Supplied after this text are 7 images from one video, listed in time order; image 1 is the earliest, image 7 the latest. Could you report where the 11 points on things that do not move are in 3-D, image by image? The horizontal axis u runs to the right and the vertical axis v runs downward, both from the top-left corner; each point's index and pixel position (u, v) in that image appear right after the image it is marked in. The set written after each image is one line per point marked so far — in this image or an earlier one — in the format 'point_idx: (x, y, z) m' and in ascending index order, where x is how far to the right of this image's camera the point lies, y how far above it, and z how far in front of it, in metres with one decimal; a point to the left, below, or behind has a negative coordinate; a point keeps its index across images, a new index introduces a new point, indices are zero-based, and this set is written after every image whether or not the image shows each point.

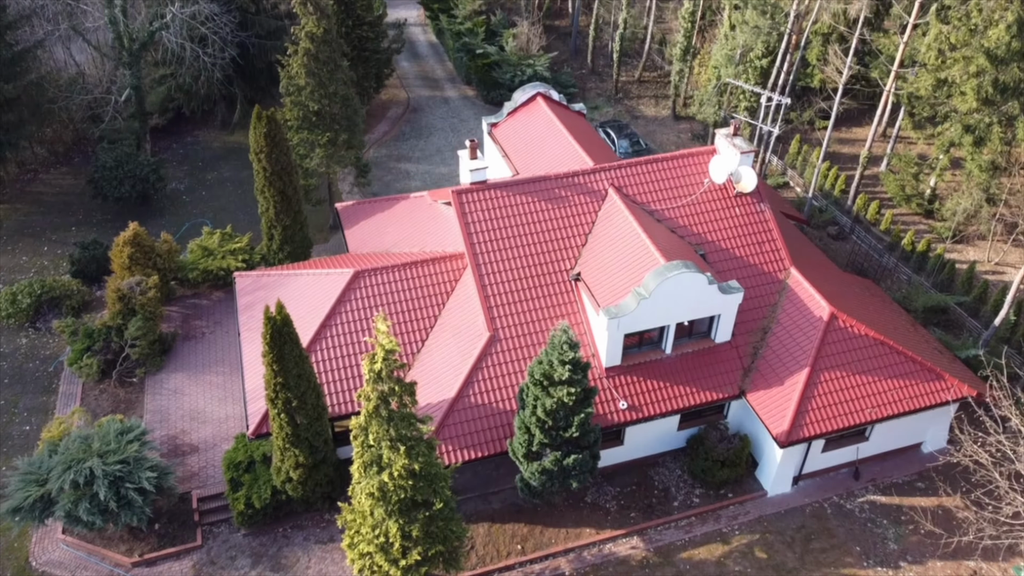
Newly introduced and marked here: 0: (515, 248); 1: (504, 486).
0: (+0.1, +0.9, +19.1) m
1: (-0.2, -4.6, +19.2) m
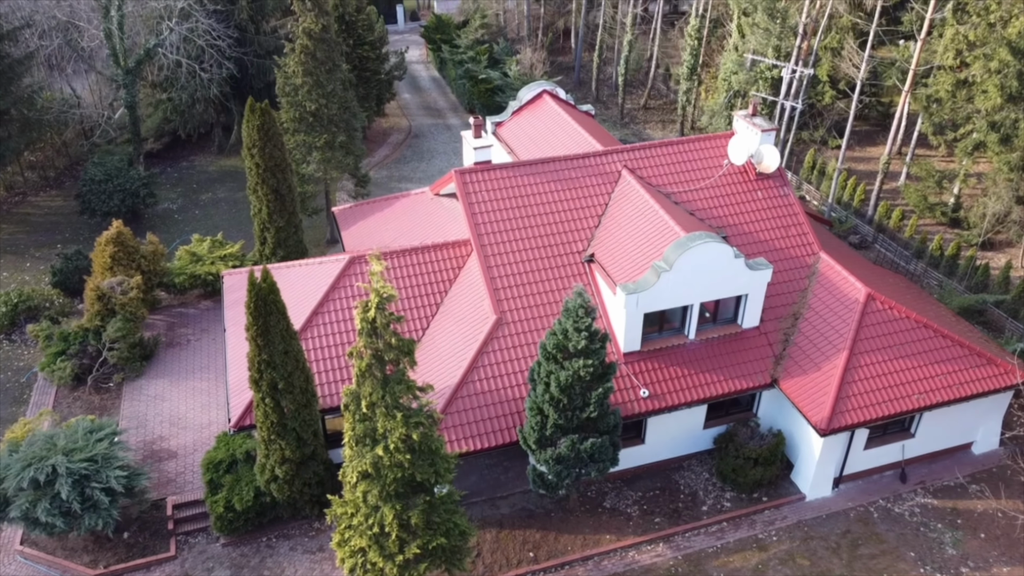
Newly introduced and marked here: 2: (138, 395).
0: (+0.2, +1.3, +17.8) m
1: (0.0, -4.3, +17.3) m
2: (-9.1, -2.6, +19.8) m
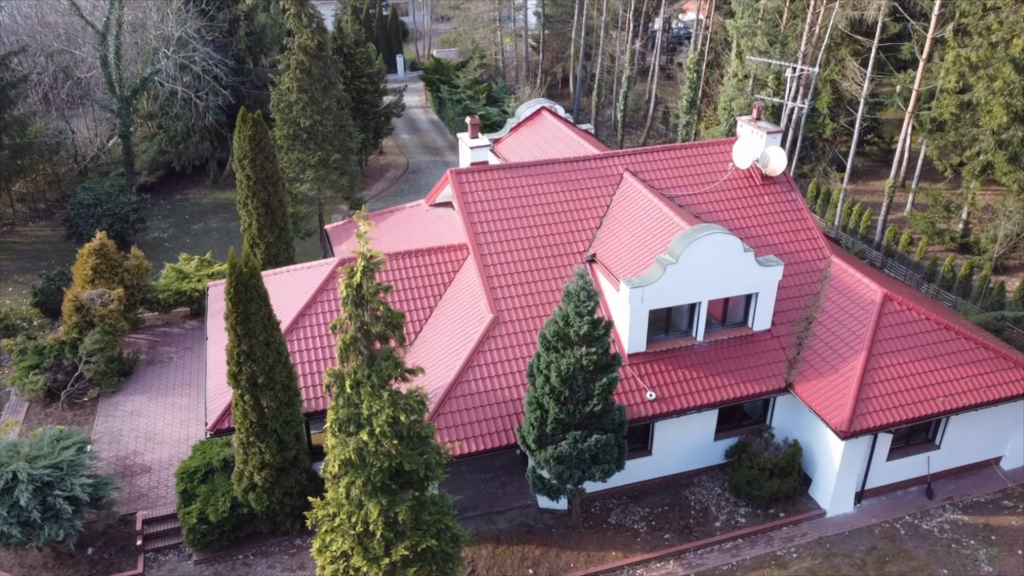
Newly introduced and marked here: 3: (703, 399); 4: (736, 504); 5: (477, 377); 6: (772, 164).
0: (+0.2, +1.2, +17.0) m
1: (0.0, -4.2, +16.0) m
2: (-9.1, -2.8, +18.7) m
3: (+3.6, -2.1, +15.5) m
4: (+4.5, -4.3, +16.4) m
5: (-0.7, -1.6, +15.1) m
6: (+5.8, +2.8, +18.3) m
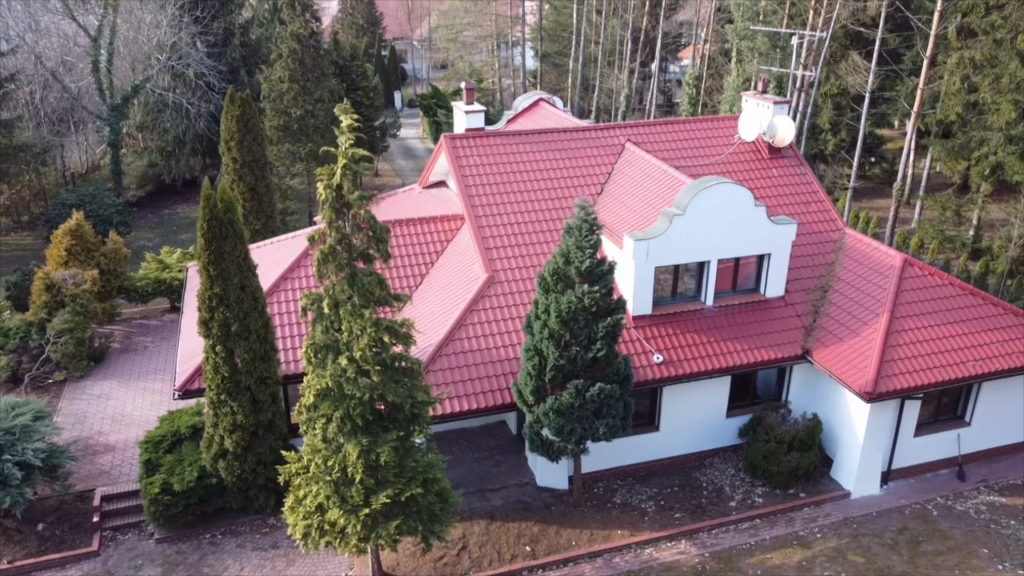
0: (+0.1, +1.9, +16.1) m
1: (-0.1, -3.5, +14.7) m
2: (-9.2, -2.2, +17.4) m
3: (+3.6, -1.3, +14.3) m
4: (+4.4, -3.6, +15.0) m
5: (-0.7, -0.8, +13.9) m
6: (+5.7, +3.3, +17.6) m
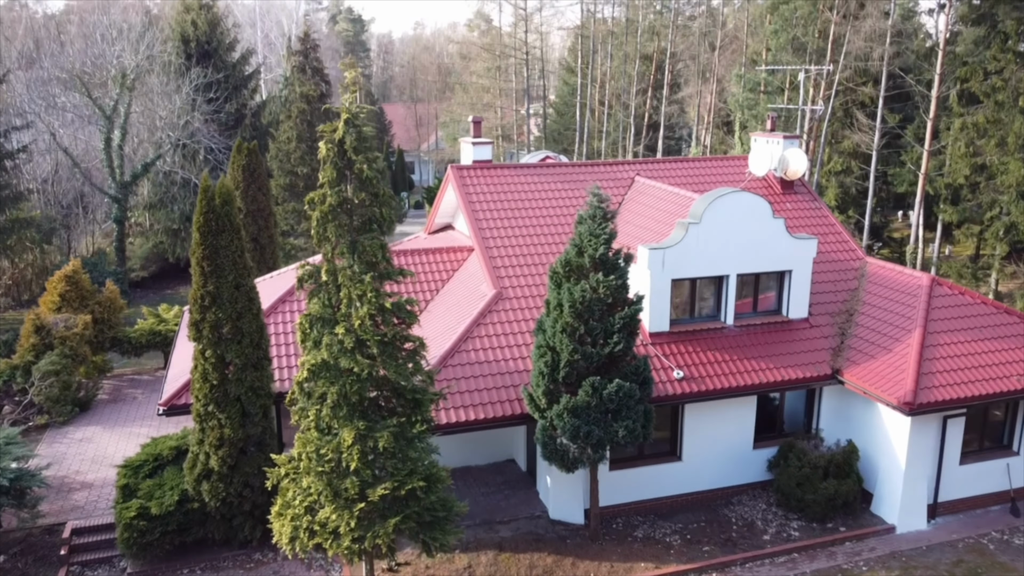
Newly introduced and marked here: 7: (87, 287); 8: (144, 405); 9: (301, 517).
0: (+0.3, +1.3, +15.7) m
1: (+0.1, -3.7, +13.4) m
2: (-9.0, -3.0, +16.3) m
3: (+3.7, -1.5, +13.4) m
4: (+4.6, -3.9, +13.7) m
5: (-0.6, -0.9, +13.1) m
6: (+5.9, +2.5, +17.3) m
7: (-10.0, 0.0, +19.4) m
8: (-8.2, -2.6, +18.3) m
9: (-2.6, -2.8, +10.1) m
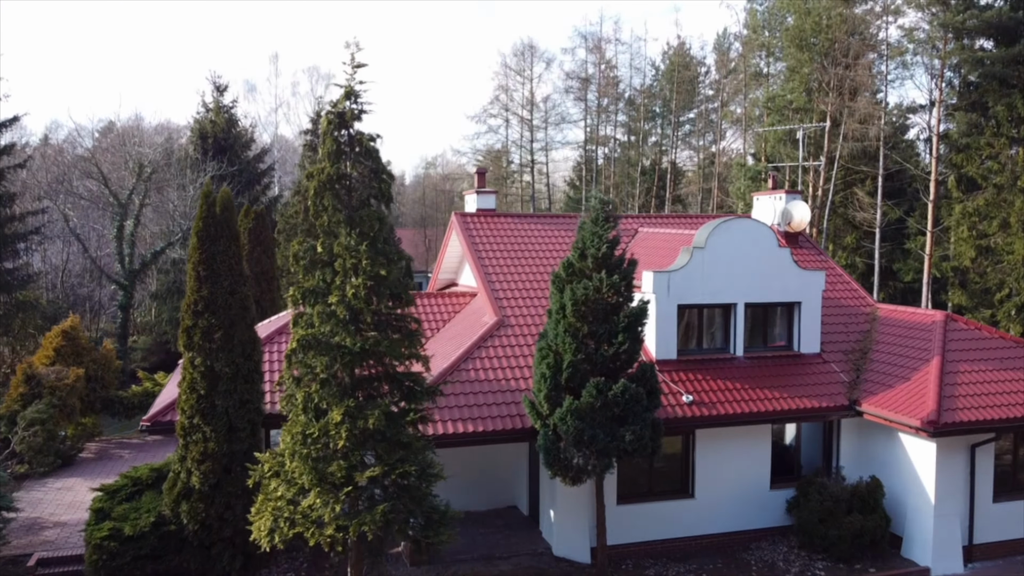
0: (+0.3, +0.6, +15.6) m
1: (+0.1, -4.0, +12.4) m
2: (-9.0, -3.8, +15.5) m
3: (+3.7, -1.8, +12.8) m
4: (+4.6, -4.2, +12.6) m
5: (-0.6, -1.2, +12.6) m
6: (+6.0, +1.4, +17.3) m
7: (-10.0, -1.4, +19.1) m
8: (-8.2, -3.8, +17.5) m
9: (-2.6, -2.5, +9.3) m
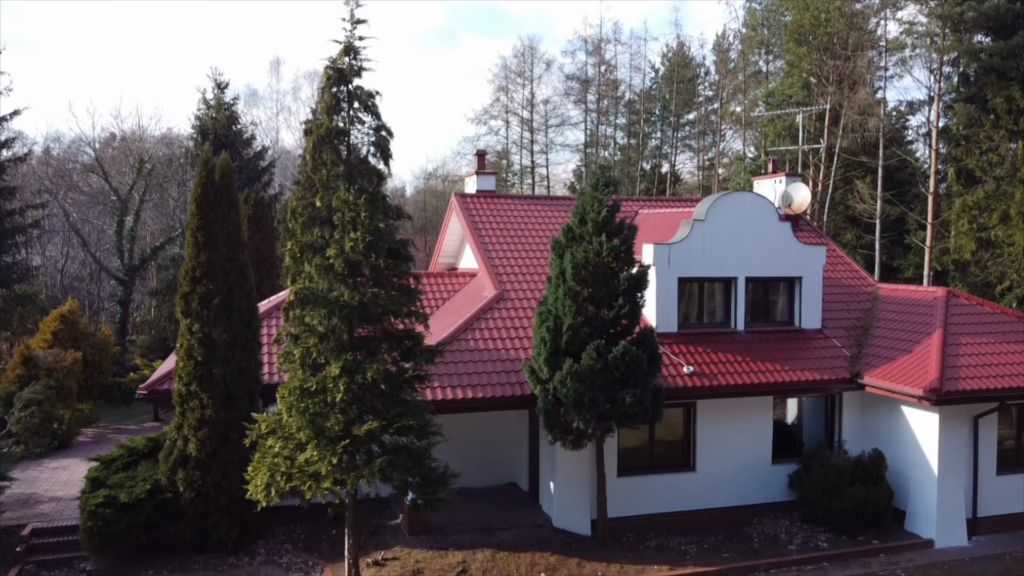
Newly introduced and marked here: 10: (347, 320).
0: (+0.3, +1.0, +15.5) m
1: (+0.1, -3.5, +12.3) m
2: (-9.0, -3.4, +15.4) m
3: (+3.7, -1.4, +12.7) m
4: (+4.6, -3.8, +12.5) m
5: (-0.6, -0.8, +12.5) m
6: (+6.0, +1.8, +17.3) m
7: (-10.0, -1.0, +19.0) m
8: (-8.2, -3.4, +17.4) m
9: (-2.6, -2.0, +9.2) m
10: (-1.8, -0.3, +9.2) m
